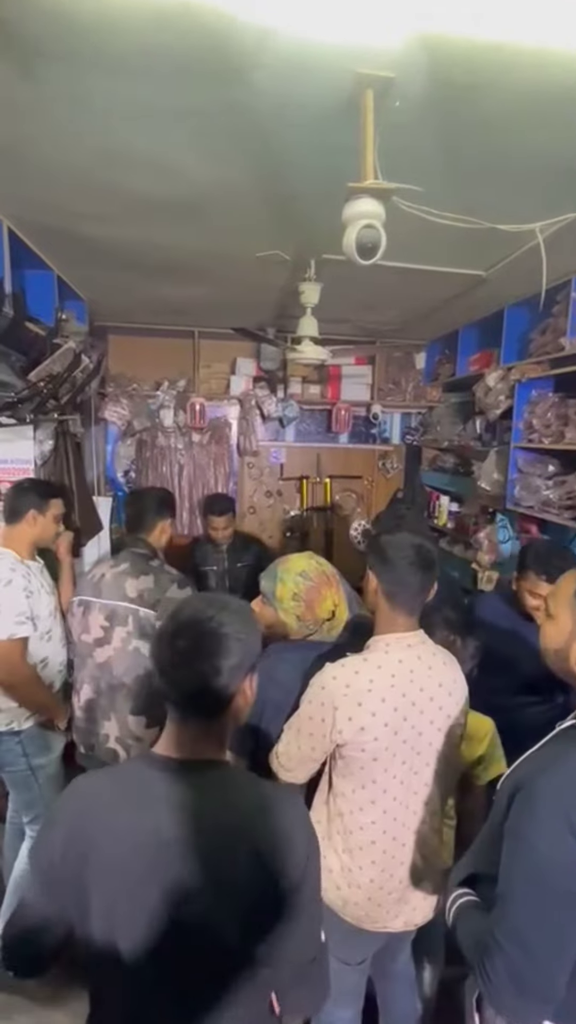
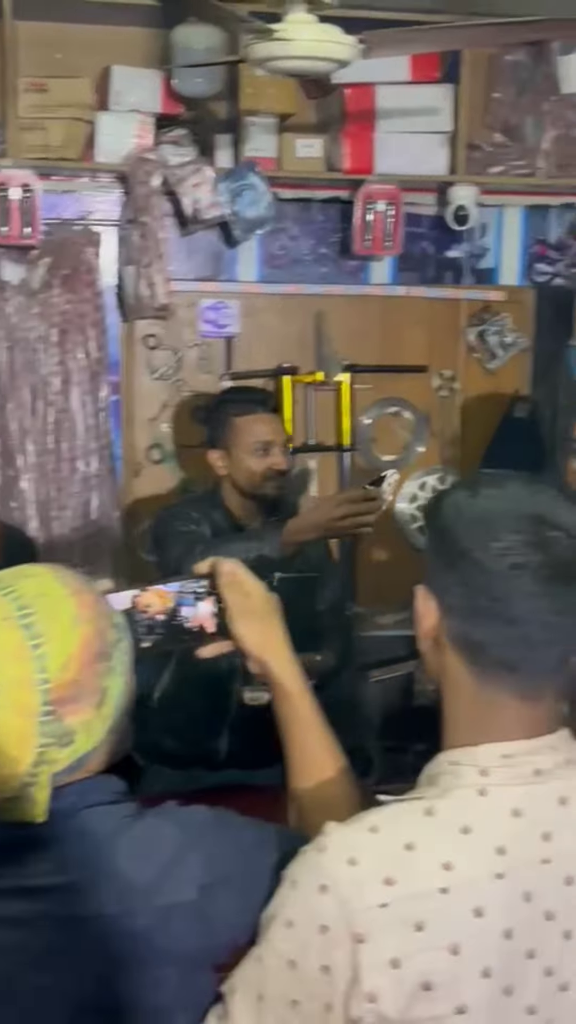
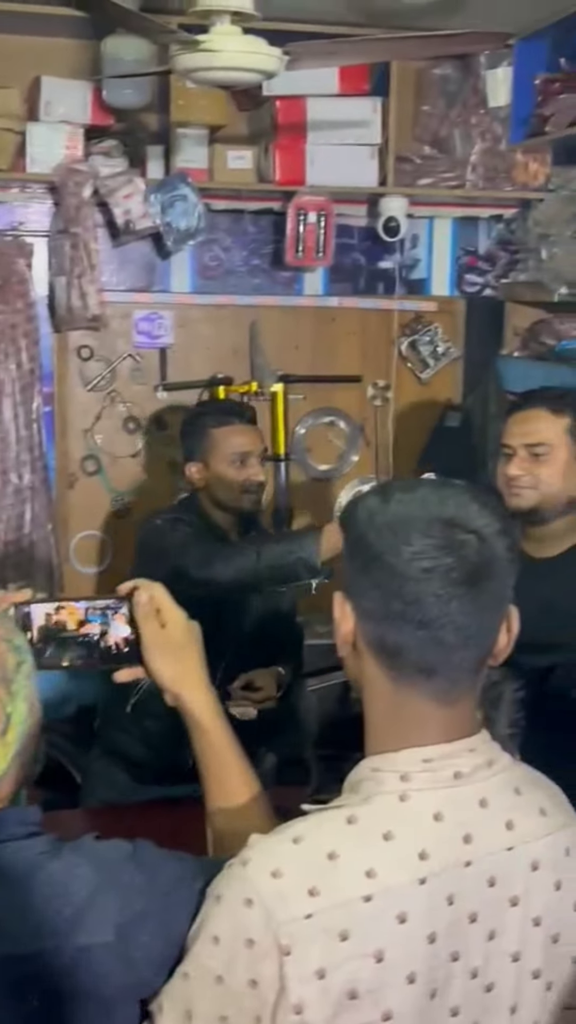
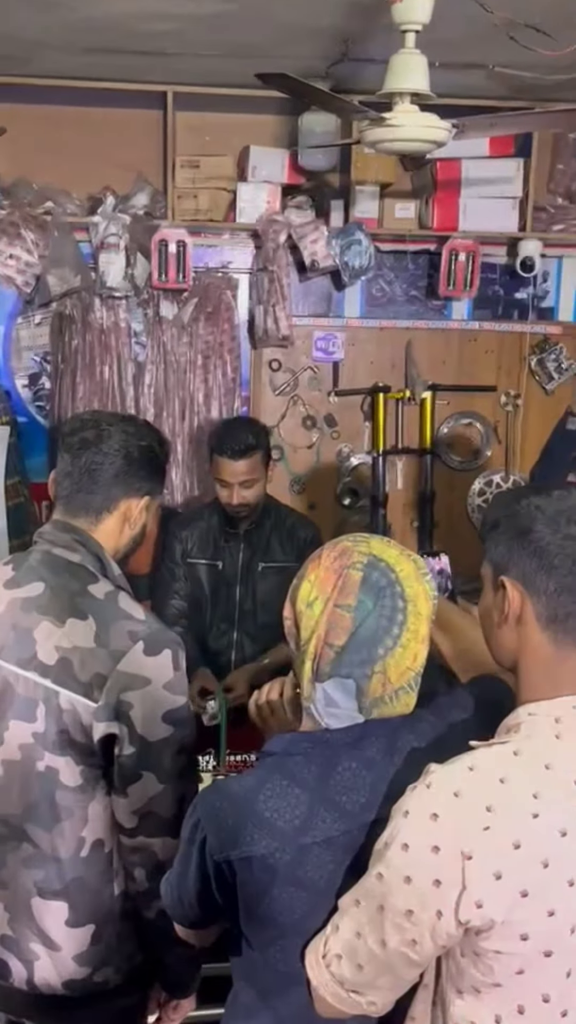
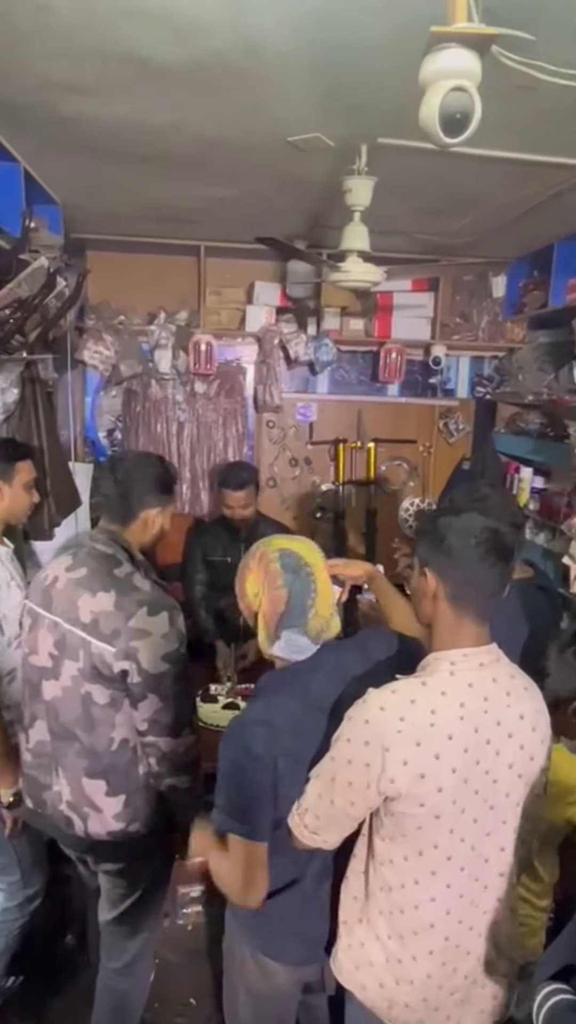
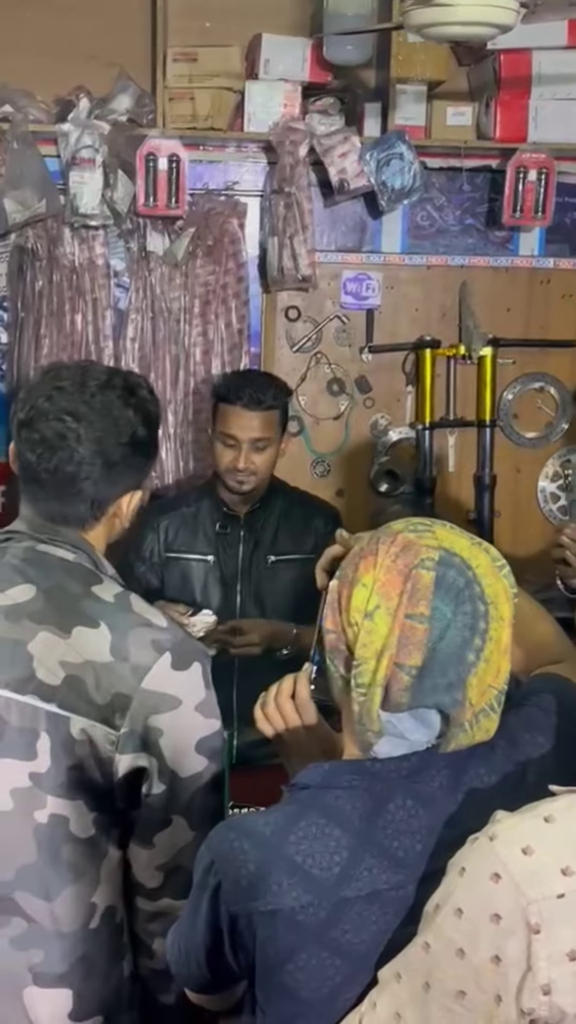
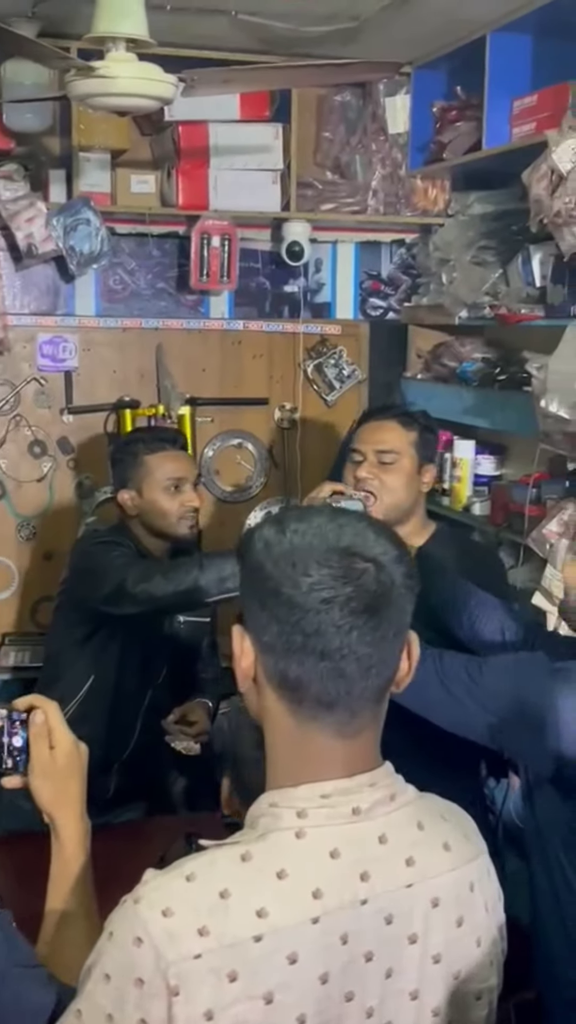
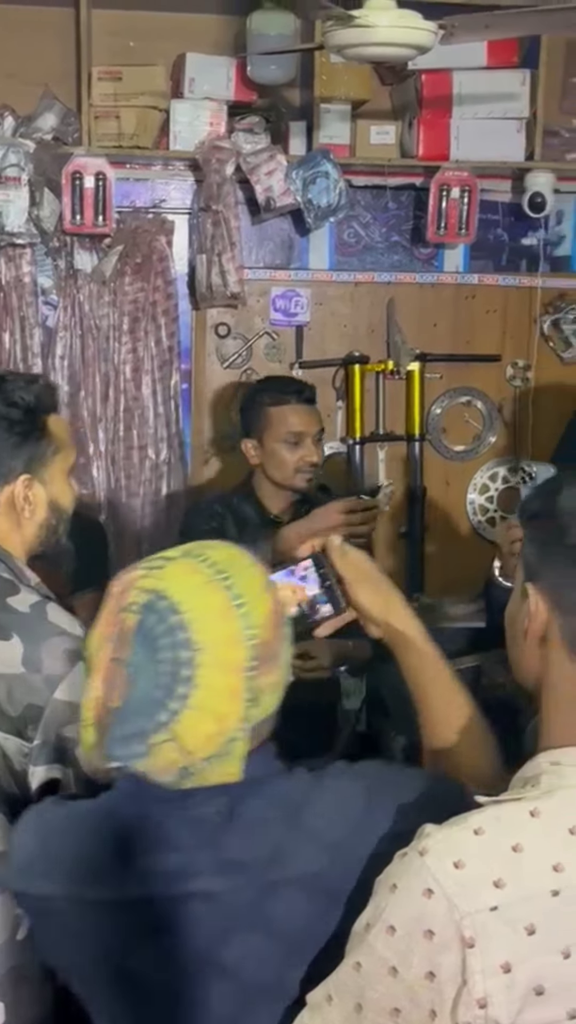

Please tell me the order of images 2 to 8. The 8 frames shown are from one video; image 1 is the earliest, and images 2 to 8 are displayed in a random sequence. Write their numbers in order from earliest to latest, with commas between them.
5, 4, 6, 8, 2, 3, 7
